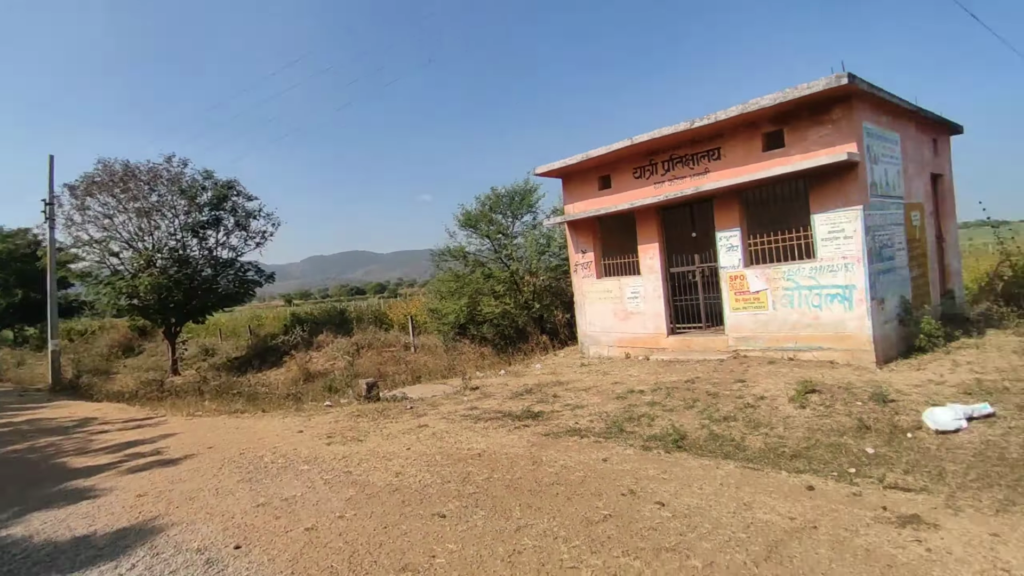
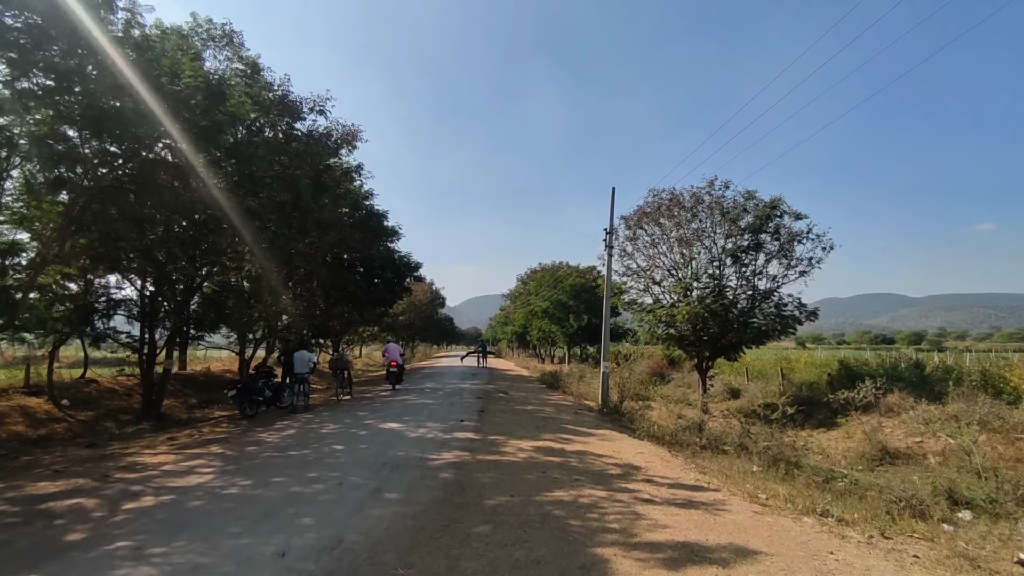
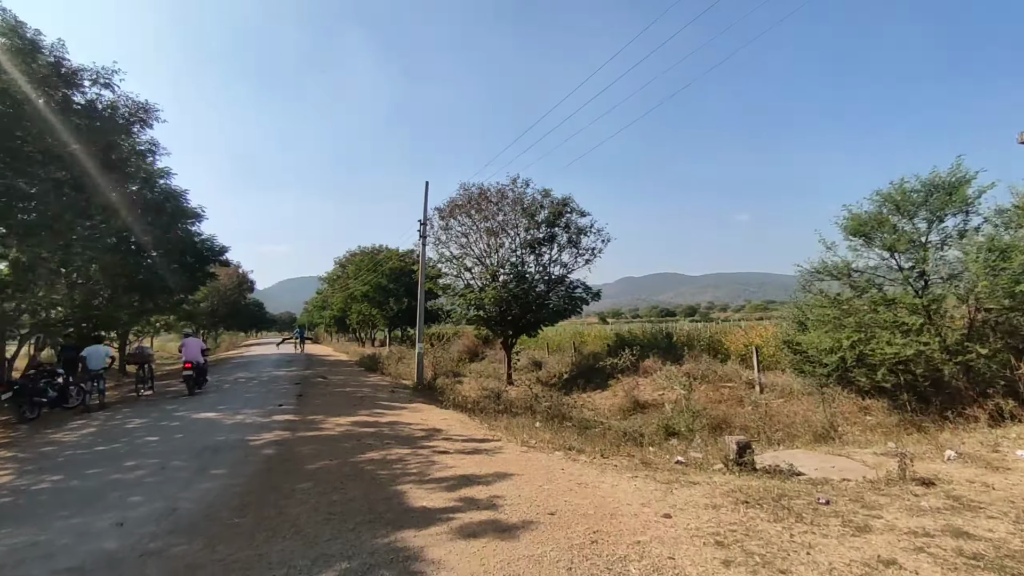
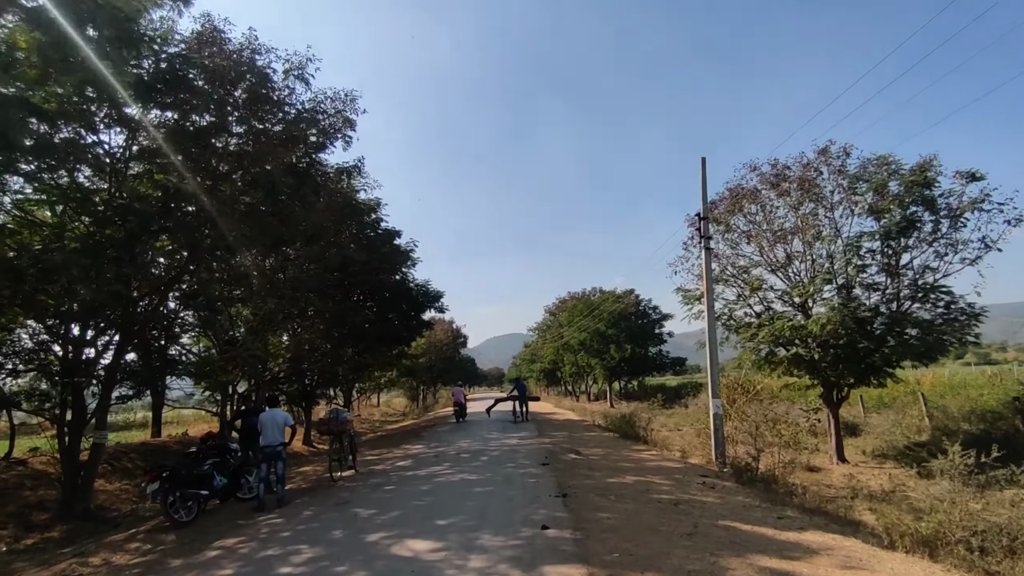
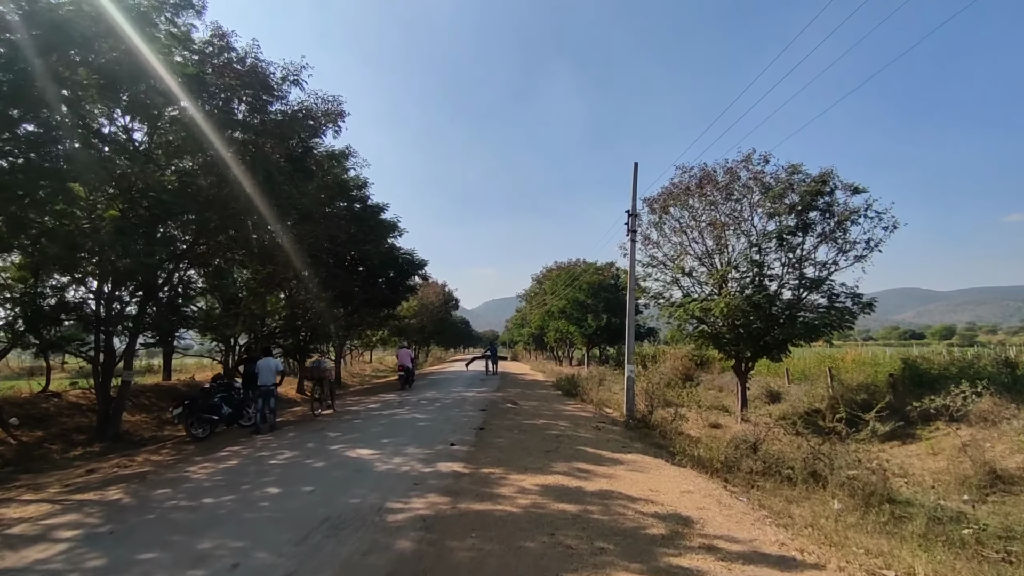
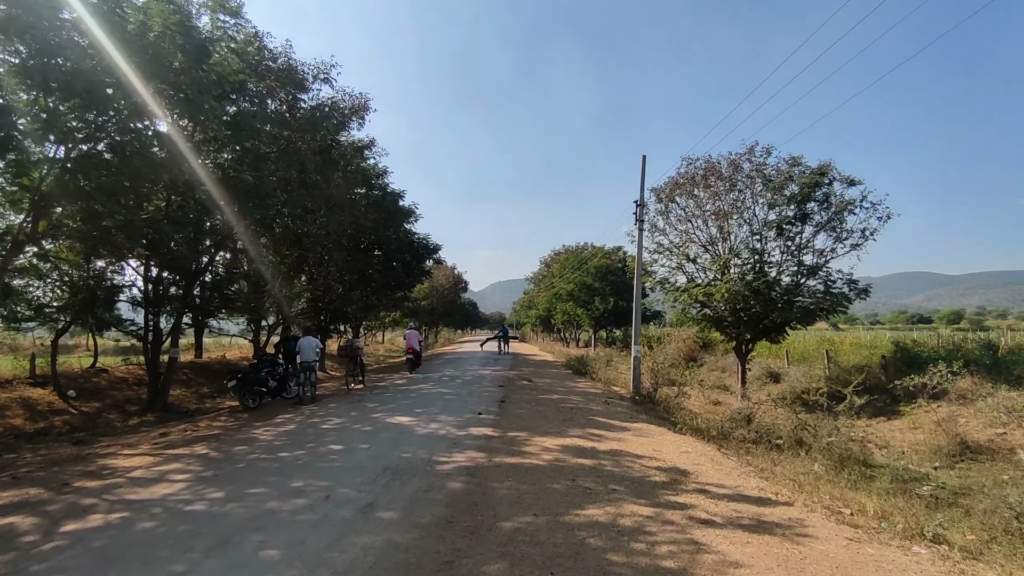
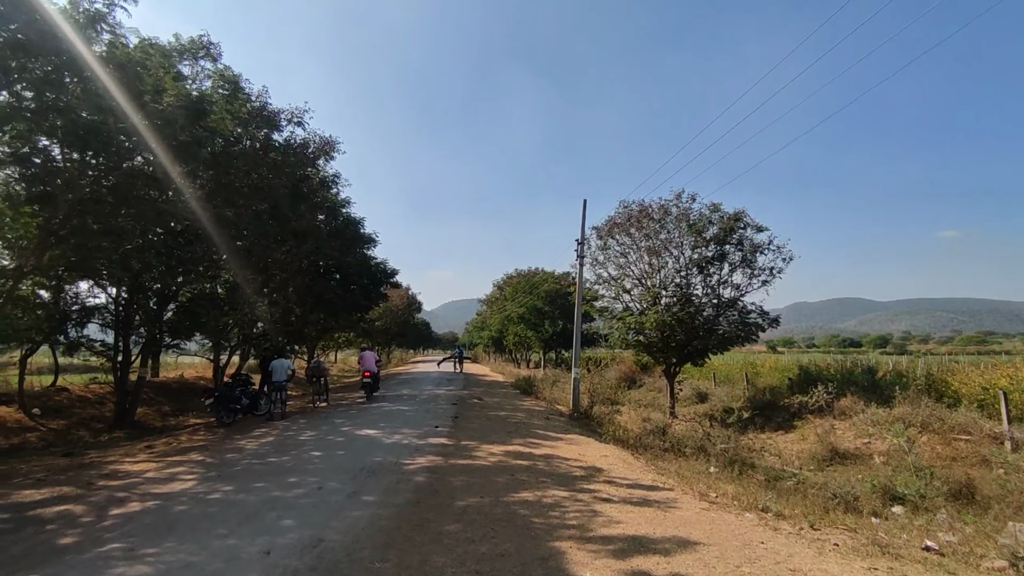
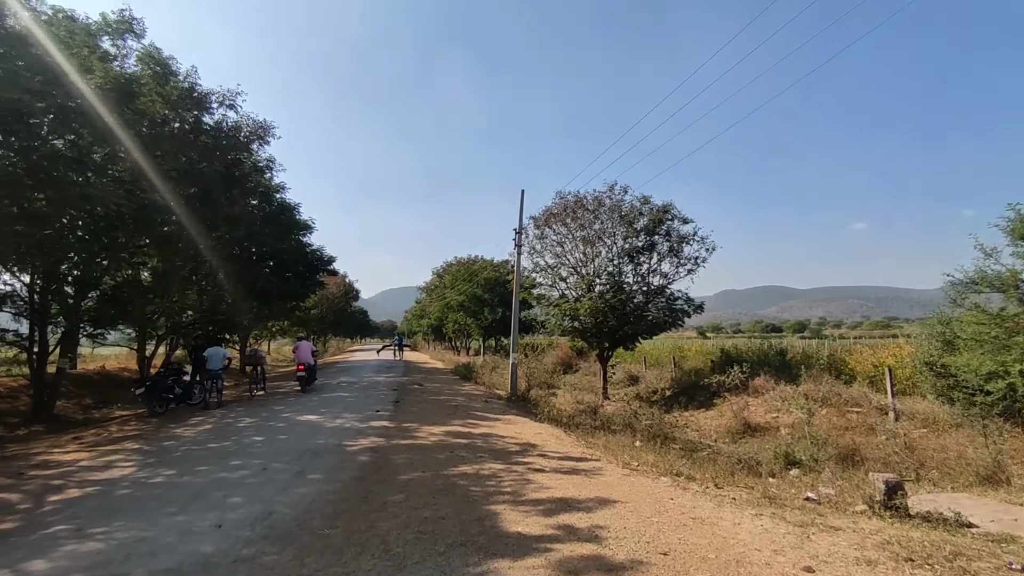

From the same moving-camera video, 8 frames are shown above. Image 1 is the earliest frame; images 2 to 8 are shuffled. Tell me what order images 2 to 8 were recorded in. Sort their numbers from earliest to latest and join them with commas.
3, 8, 7, 2, 6, 5, 4
